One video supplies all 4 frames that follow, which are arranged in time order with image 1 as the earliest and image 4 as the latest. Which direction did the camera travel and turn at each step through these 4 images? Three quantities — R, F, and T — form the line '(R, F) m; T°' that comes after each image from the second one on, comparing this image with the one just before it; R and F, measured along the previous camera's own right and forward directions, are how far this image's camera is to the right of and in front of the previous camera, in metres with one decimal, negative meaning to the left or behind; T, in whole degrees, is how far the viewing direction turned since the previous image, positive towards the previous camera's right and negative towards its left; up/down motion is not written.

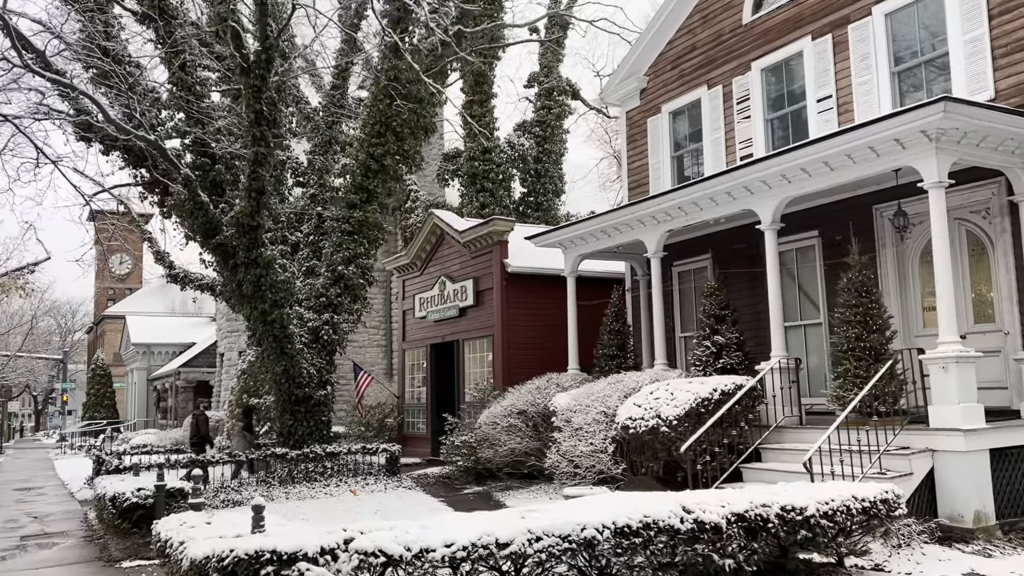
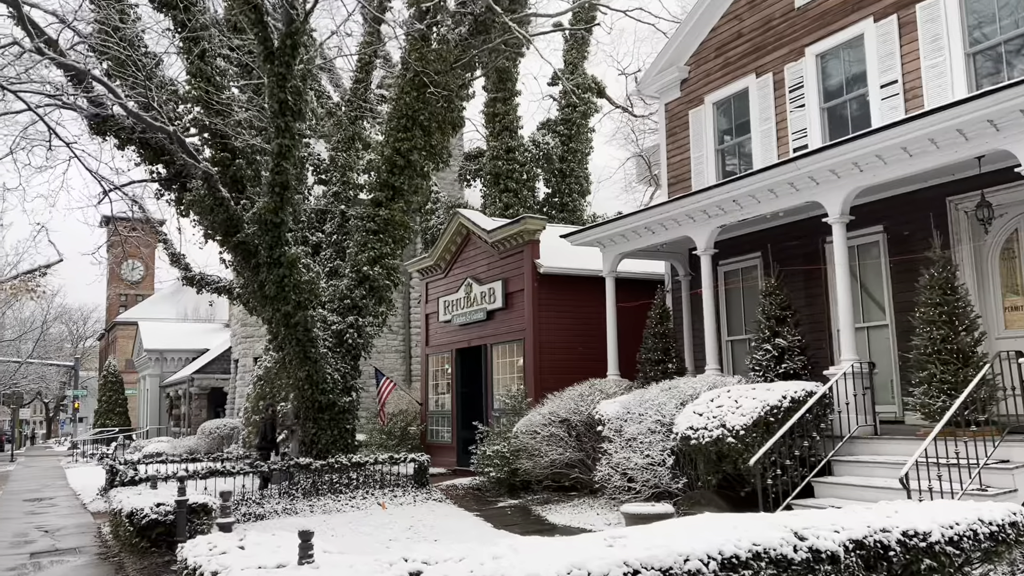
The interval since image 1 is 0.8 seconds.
(-0.4, +0.8) m; -1°
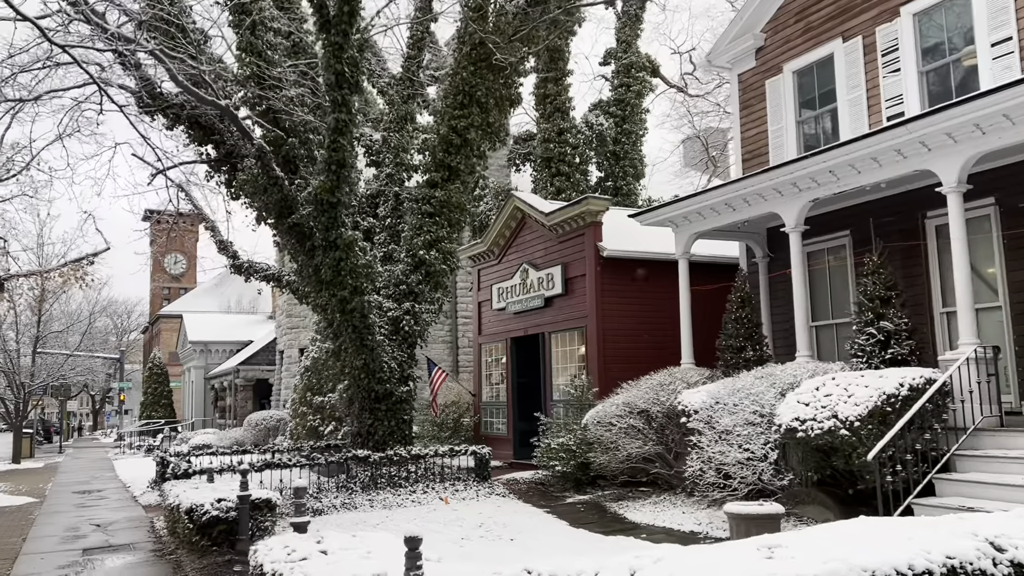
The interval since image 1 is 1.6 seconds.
(-0.5, +0.8) m; -2°
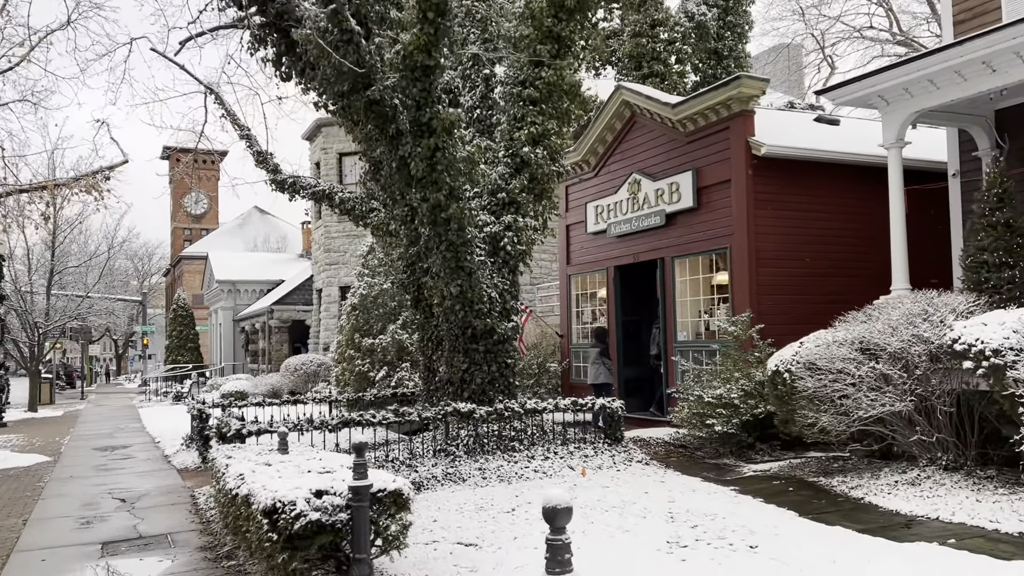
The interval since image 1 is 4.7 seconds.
(-1.5, +3.2) m; -1°
